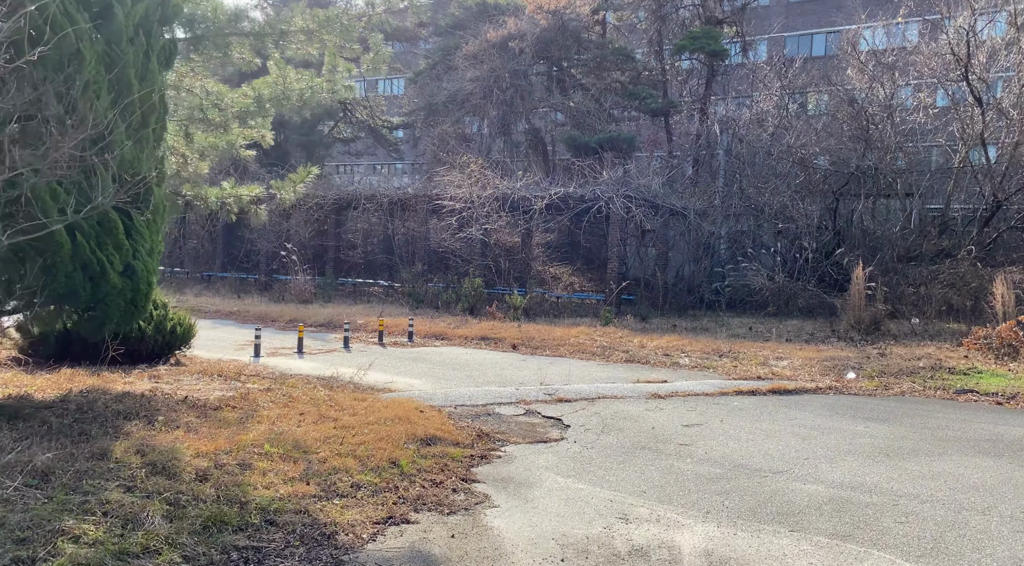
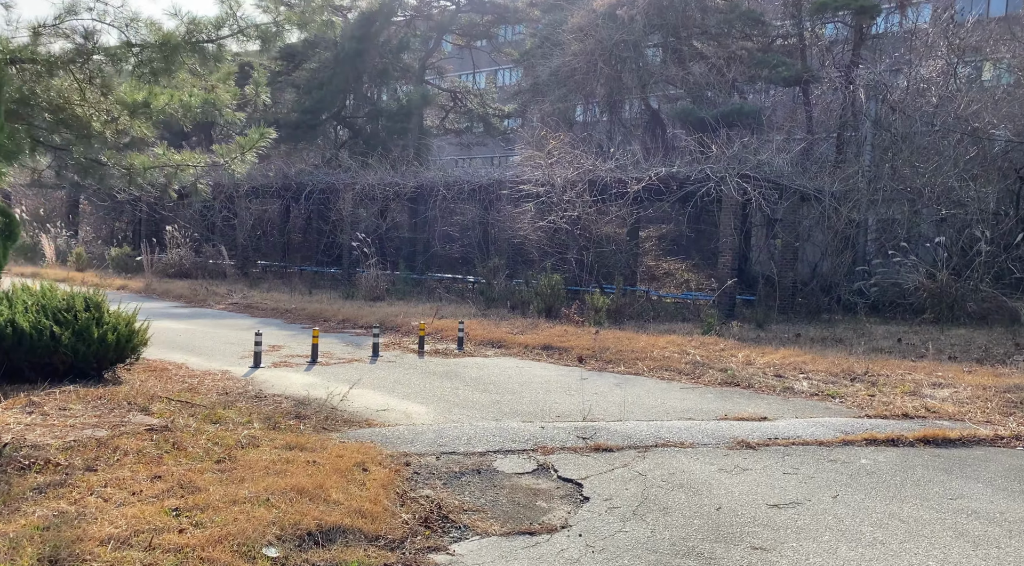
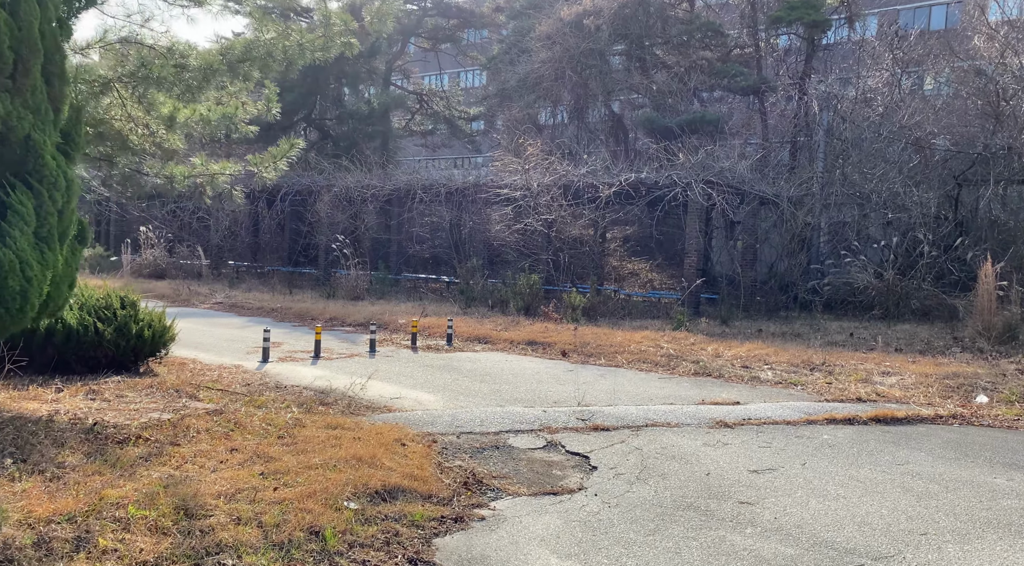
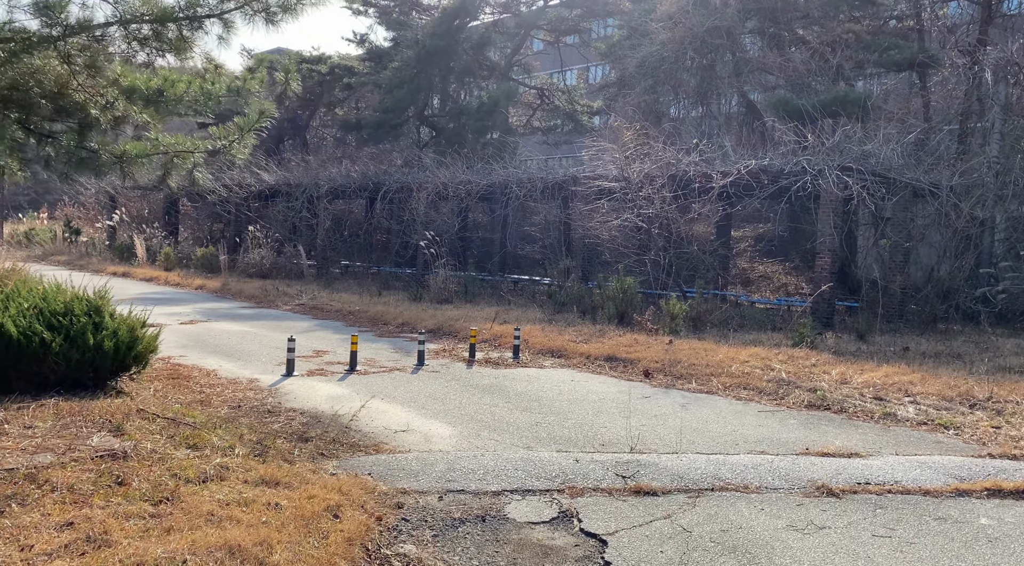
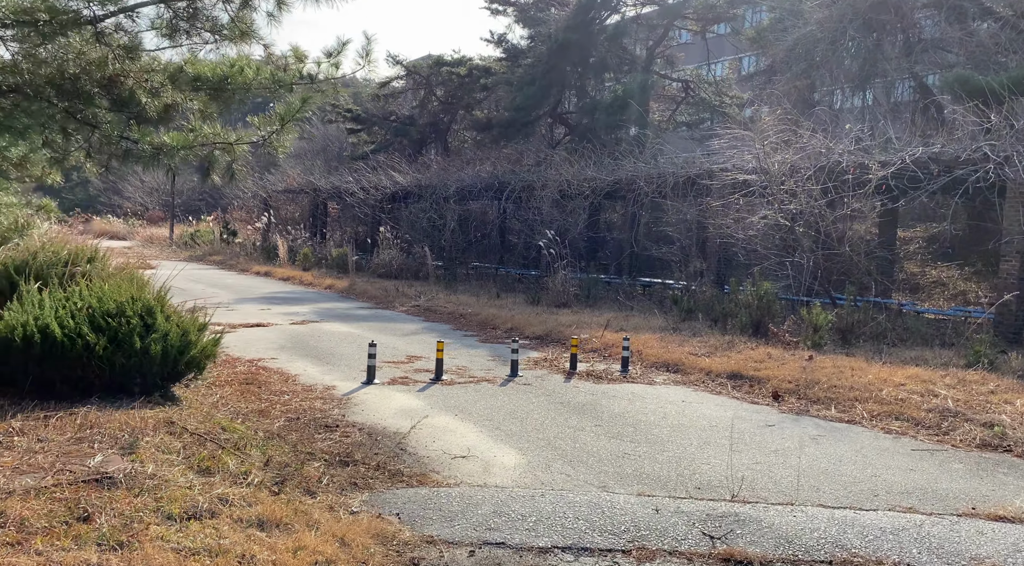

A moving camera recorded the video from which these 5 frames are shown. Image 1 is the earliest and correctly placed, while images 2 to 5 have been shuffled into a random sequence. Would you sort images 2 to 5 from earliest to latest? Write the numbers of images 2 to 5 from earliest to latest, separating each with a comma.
3, 2, 4, 5
